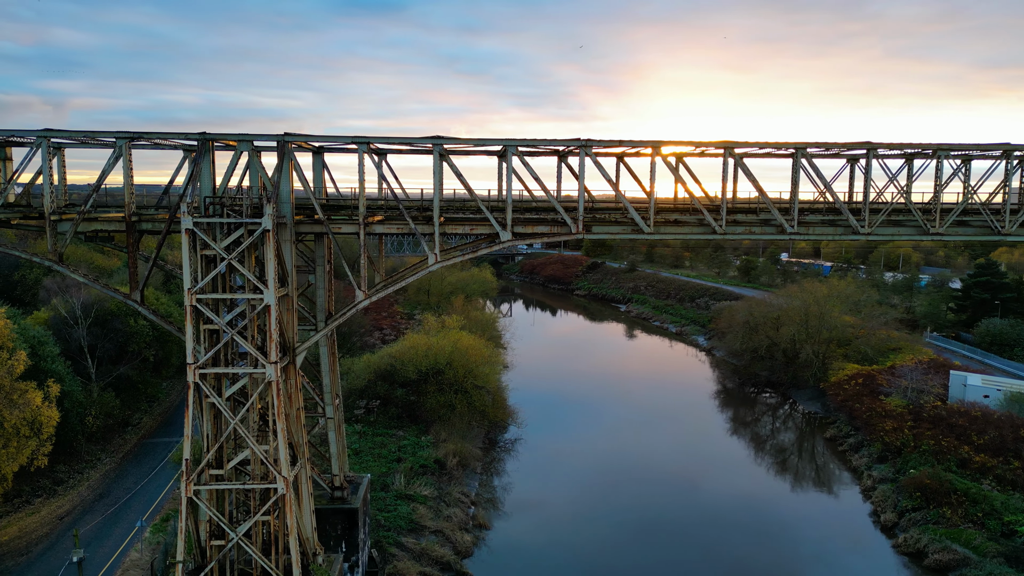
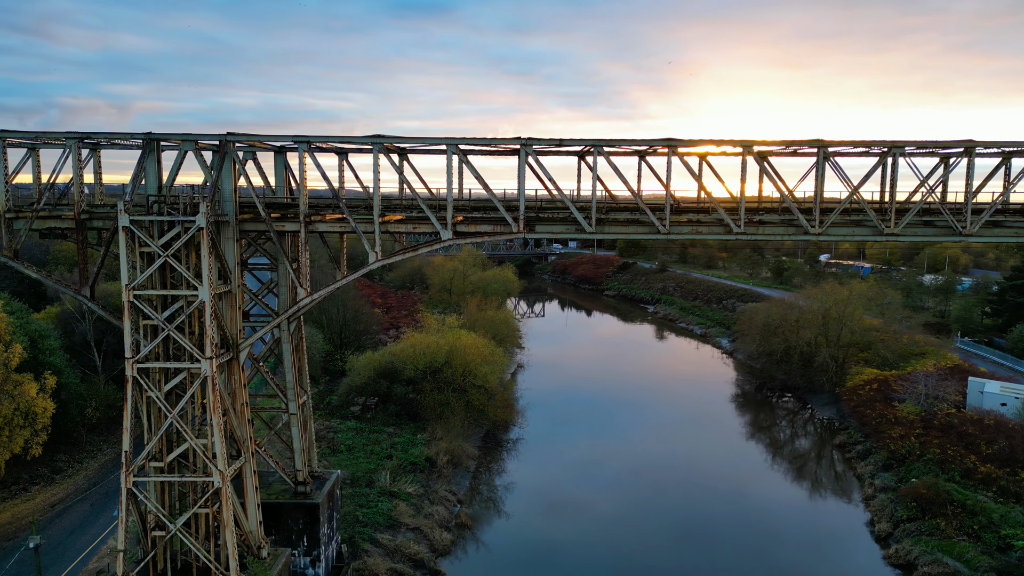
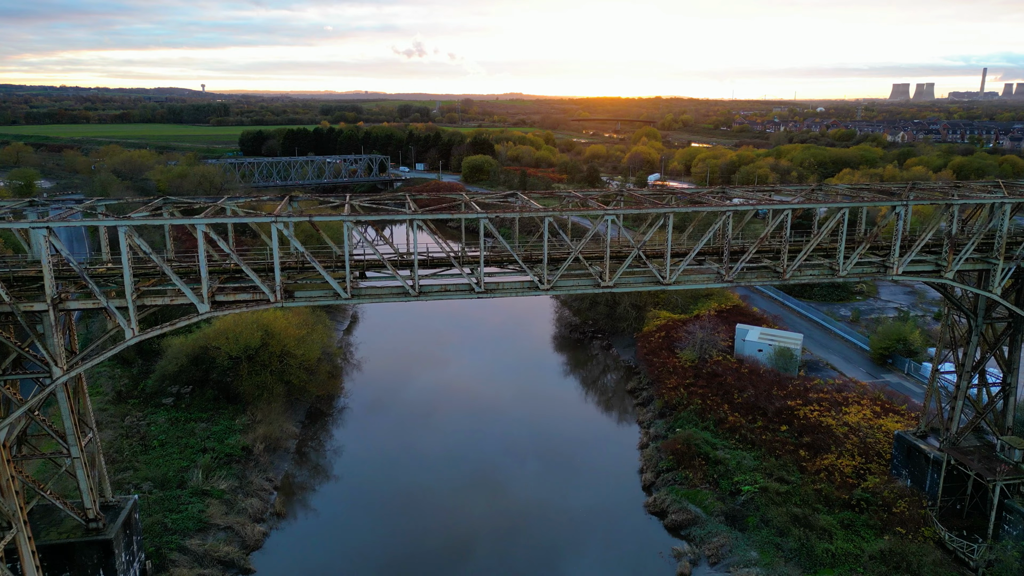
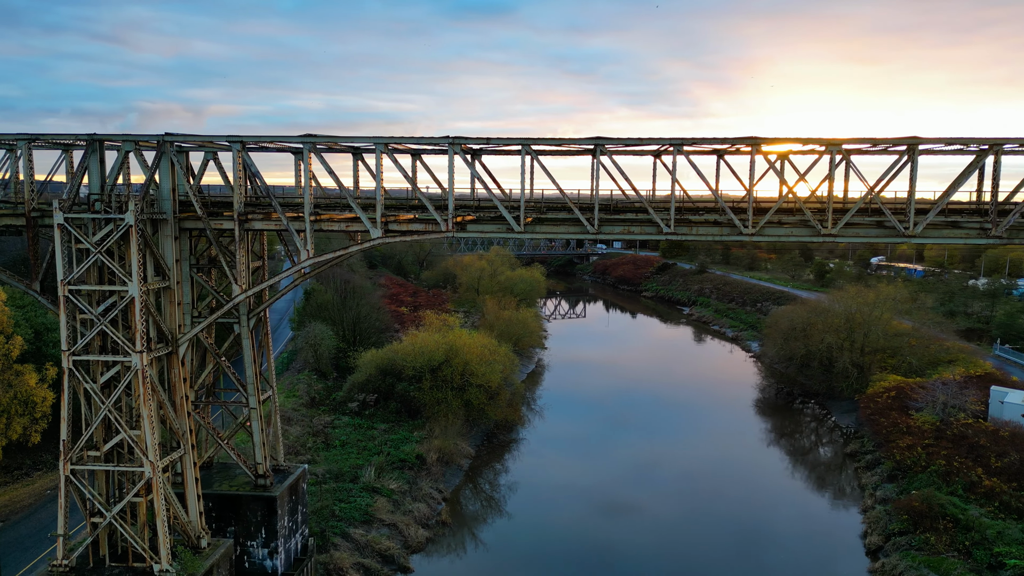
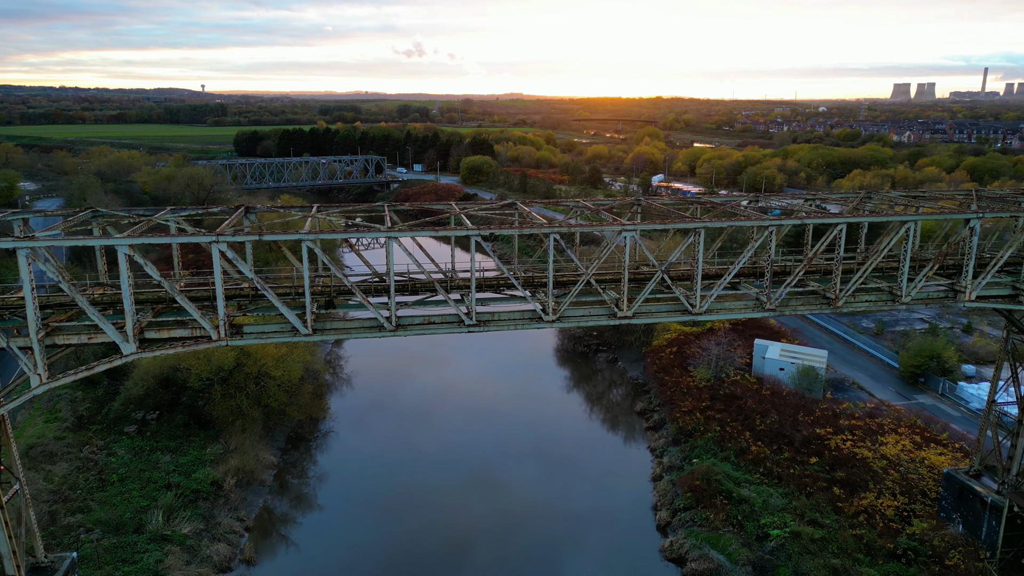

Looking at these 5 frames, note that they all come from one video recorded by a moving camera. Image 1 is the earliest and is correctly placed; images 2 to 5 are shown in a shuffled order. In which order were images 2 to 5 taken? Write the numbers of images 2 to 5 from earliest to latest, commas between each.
2, 4, 3, 5
